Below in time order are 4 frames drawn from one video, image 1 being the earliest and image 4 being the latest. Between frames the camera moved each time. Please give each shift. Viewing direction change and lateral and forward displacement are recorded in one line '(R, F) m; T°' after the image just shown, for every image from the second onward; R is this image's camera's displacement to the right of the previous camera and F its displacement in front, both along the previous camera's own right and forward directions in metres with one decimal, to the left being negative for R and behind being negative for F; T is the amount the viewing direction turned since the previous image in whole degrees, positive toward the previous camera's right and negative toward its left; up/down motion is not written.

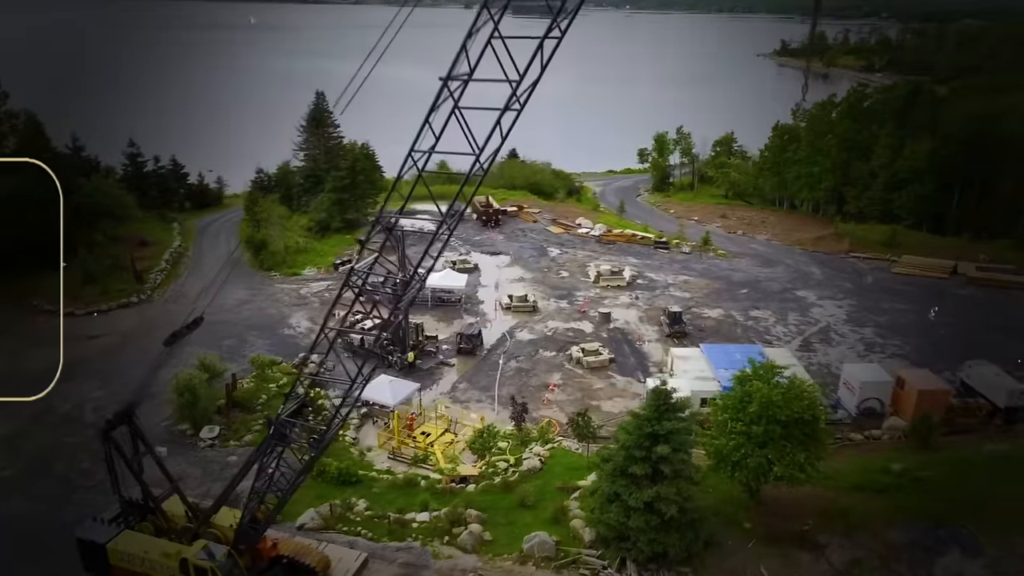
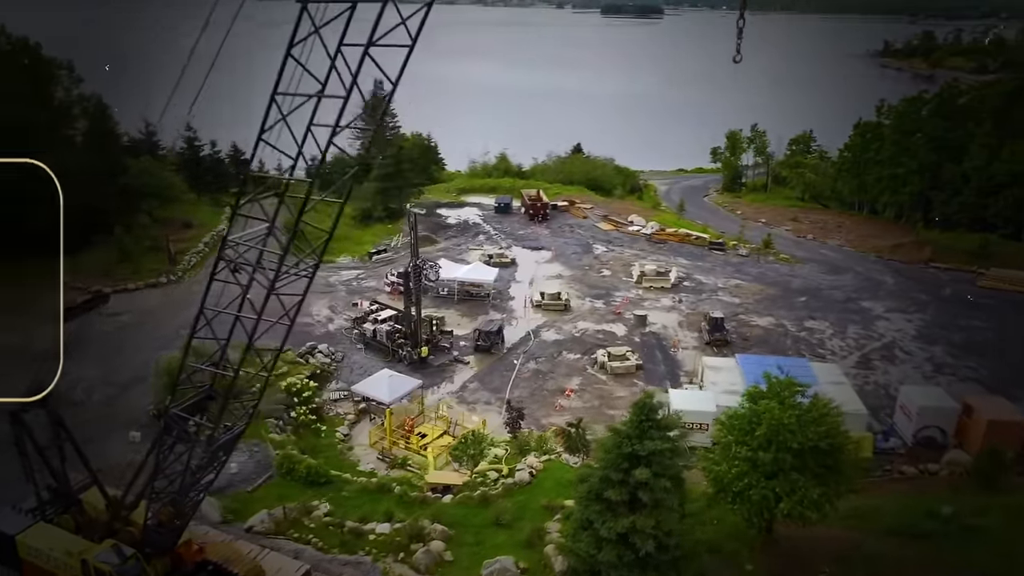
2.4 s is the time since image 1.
(+1.2, +1.1) m; -6°
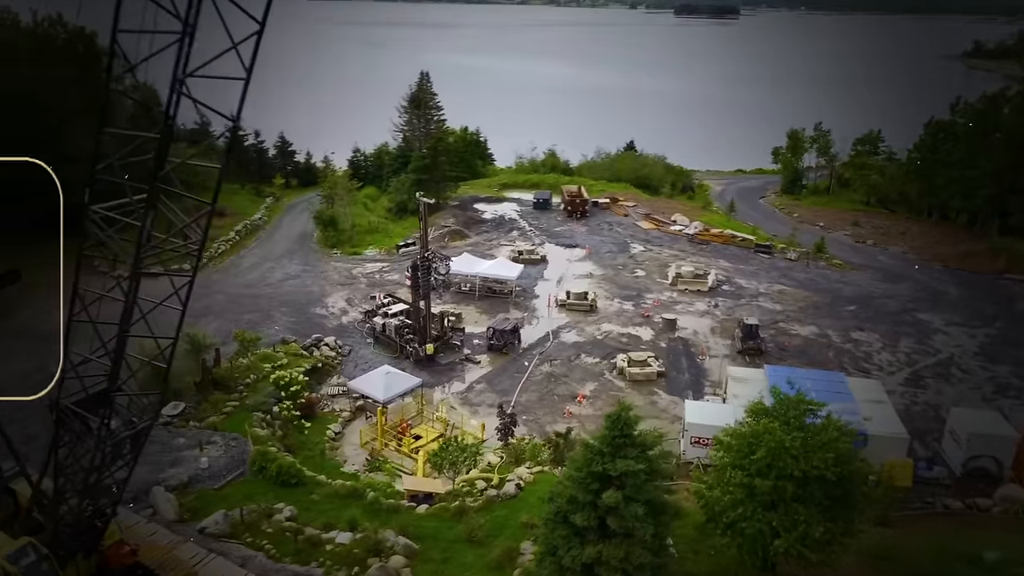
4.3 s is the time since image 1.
(+0.9, +0.8) m; -5°
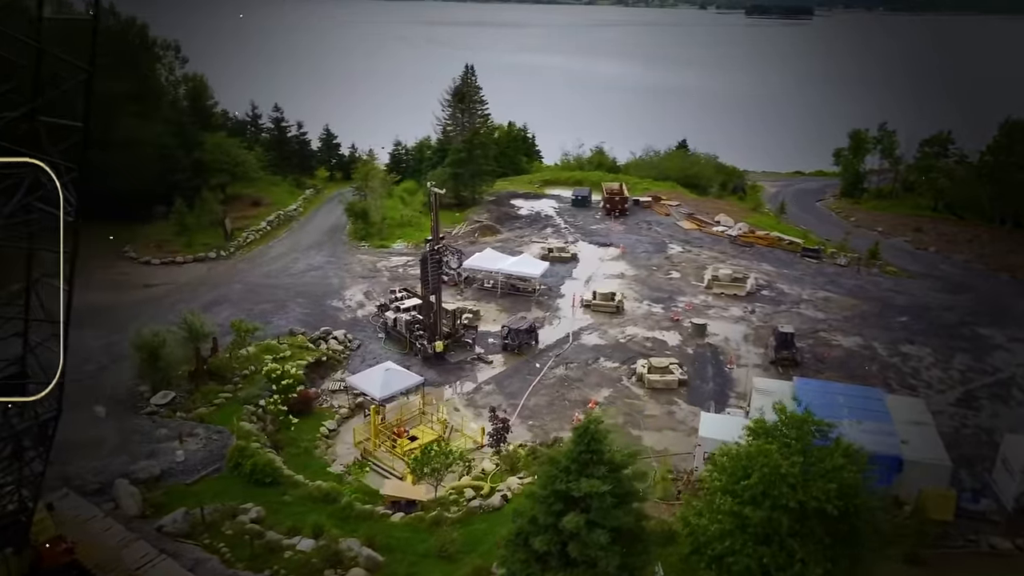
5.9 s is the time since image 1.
(+0.8, +0.7) m; -5°
